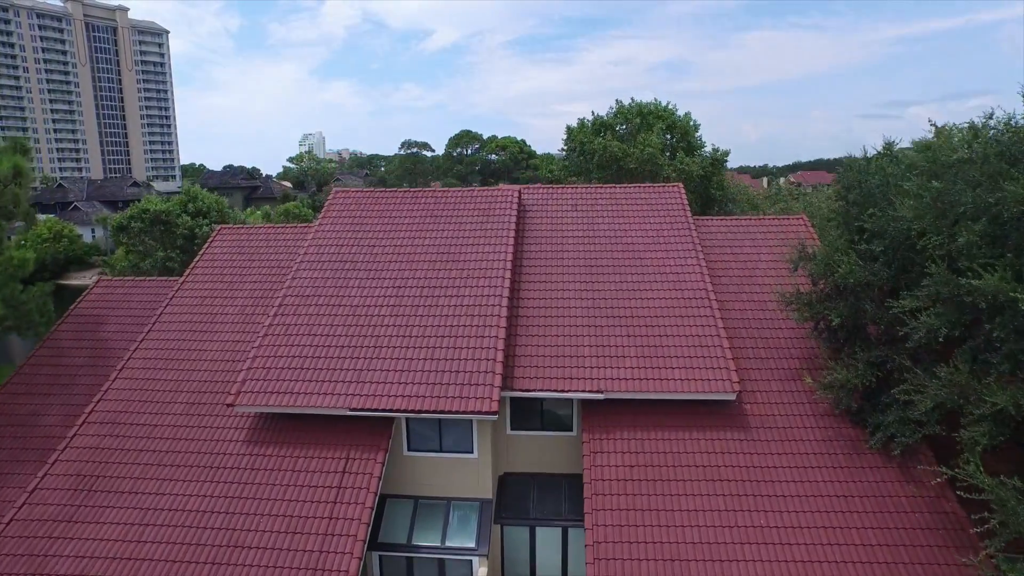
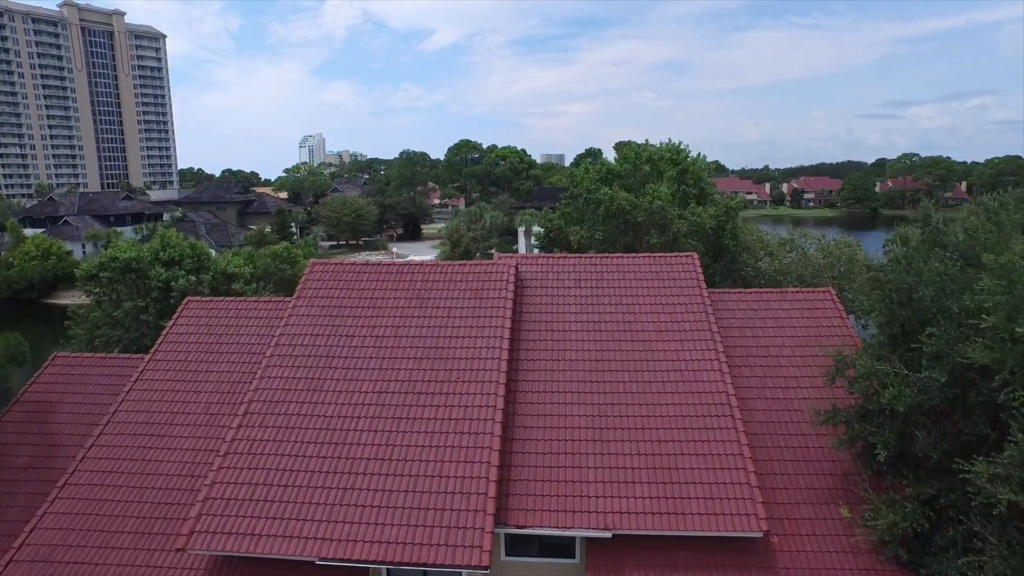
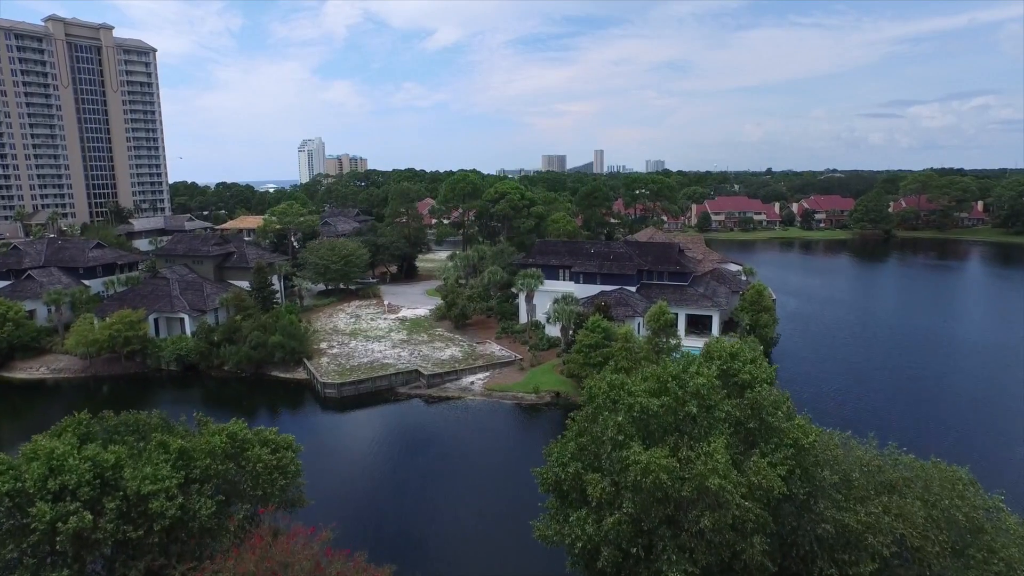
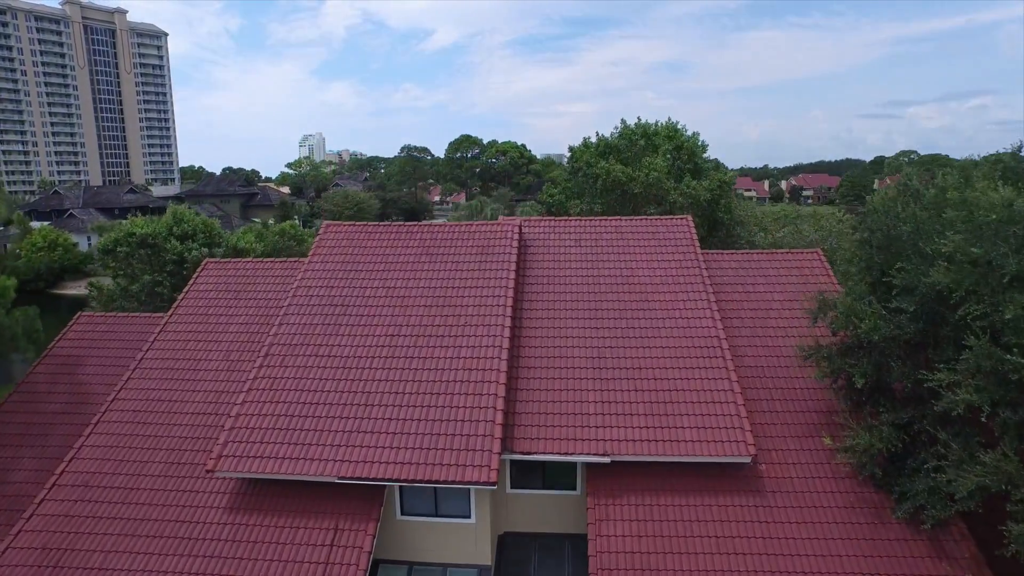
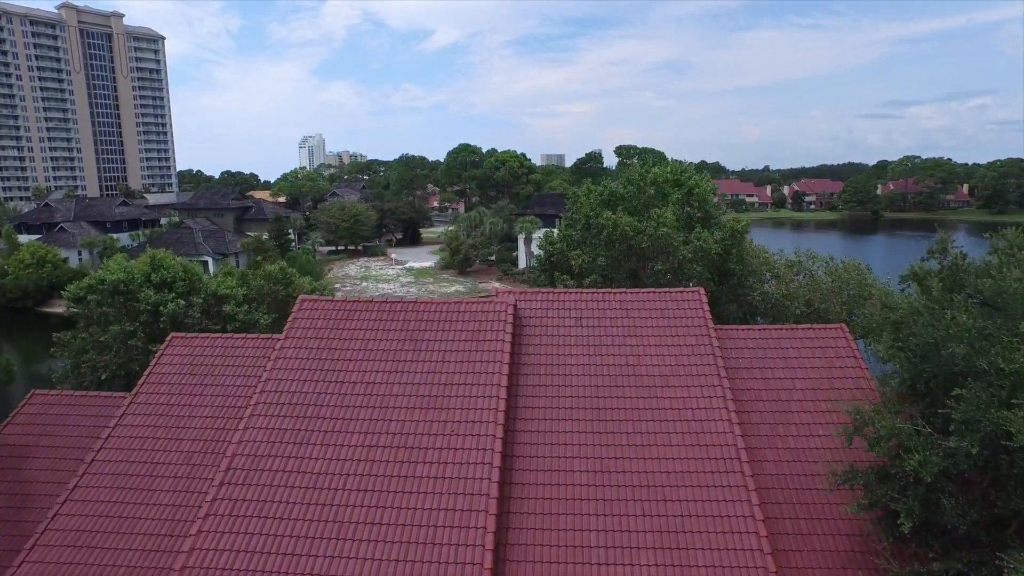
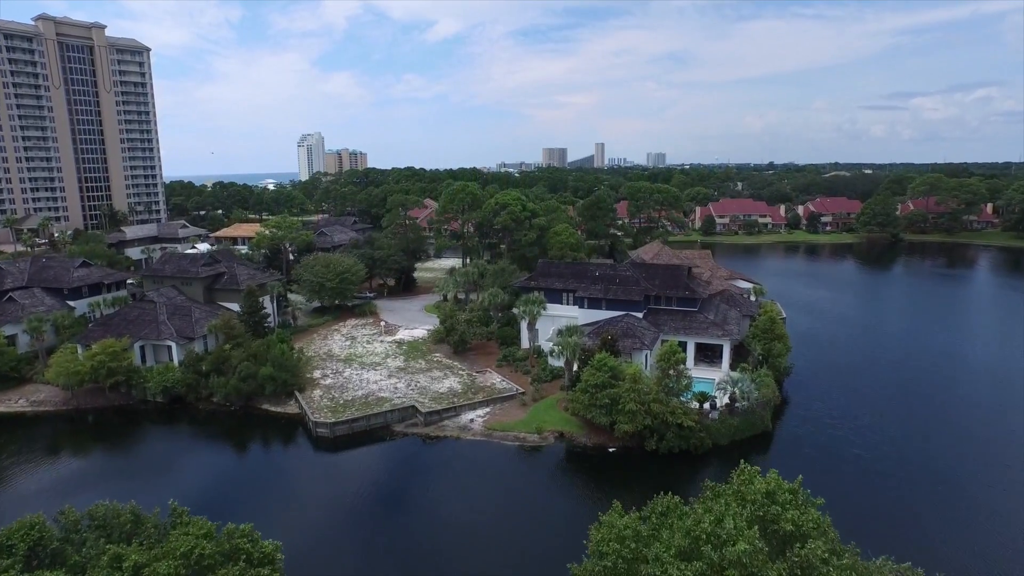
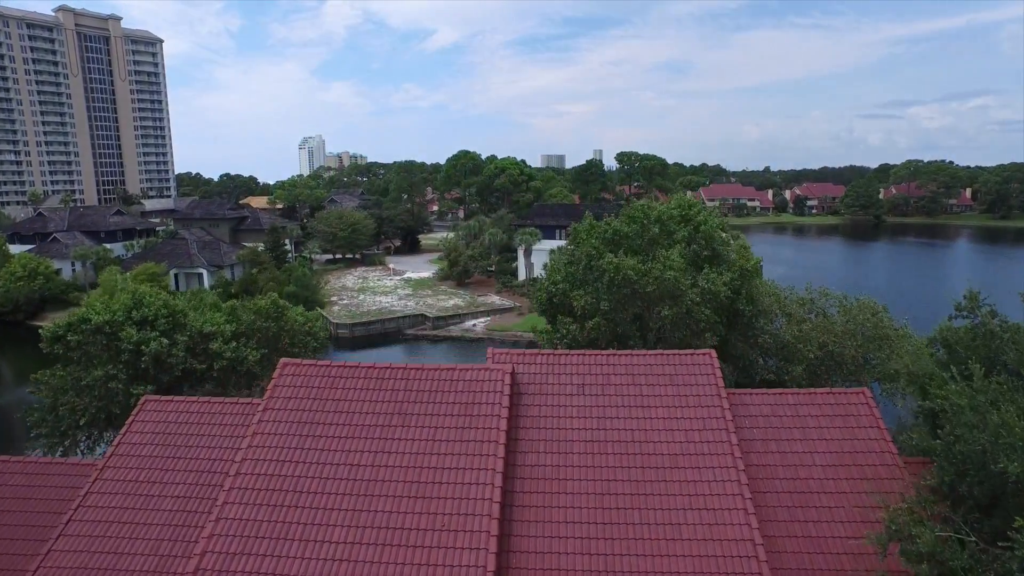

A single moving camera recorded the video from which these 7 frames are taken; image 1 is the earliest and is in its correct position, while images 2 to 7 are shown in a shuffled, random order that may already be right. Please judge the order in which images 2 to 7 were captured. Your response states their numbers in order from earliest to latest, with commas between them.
4, 2, 5, 7, 3, 6
